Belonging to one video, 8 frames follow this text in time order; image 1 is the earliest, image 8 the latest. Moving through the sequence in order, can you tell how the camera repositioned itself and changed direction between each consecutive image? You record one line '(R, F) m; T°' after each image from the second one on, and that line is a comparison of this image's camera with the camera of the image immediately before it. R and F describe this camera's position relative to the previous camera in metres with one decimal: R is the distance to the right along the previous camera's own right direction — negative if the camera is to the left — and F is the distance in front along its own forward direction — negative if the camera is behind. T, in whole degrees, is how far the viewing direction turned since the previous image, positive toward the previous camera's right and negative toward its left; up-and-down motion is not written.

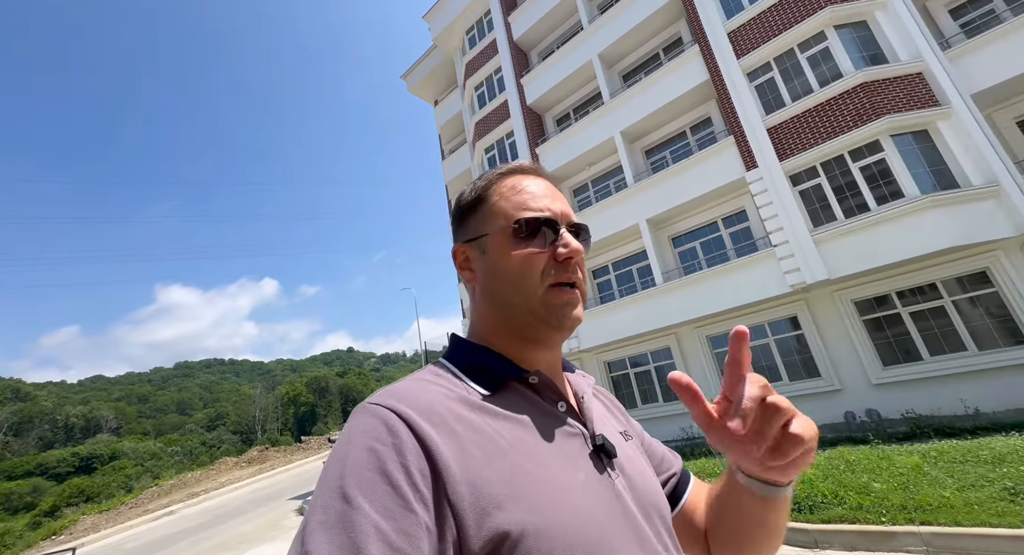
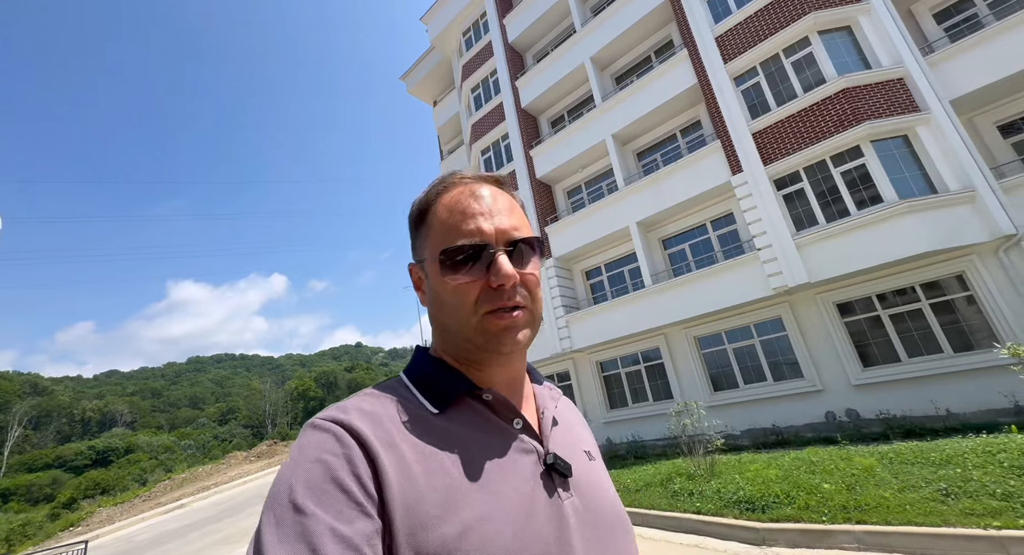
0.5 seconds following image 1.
(+0.4, -0.3) m; -1°
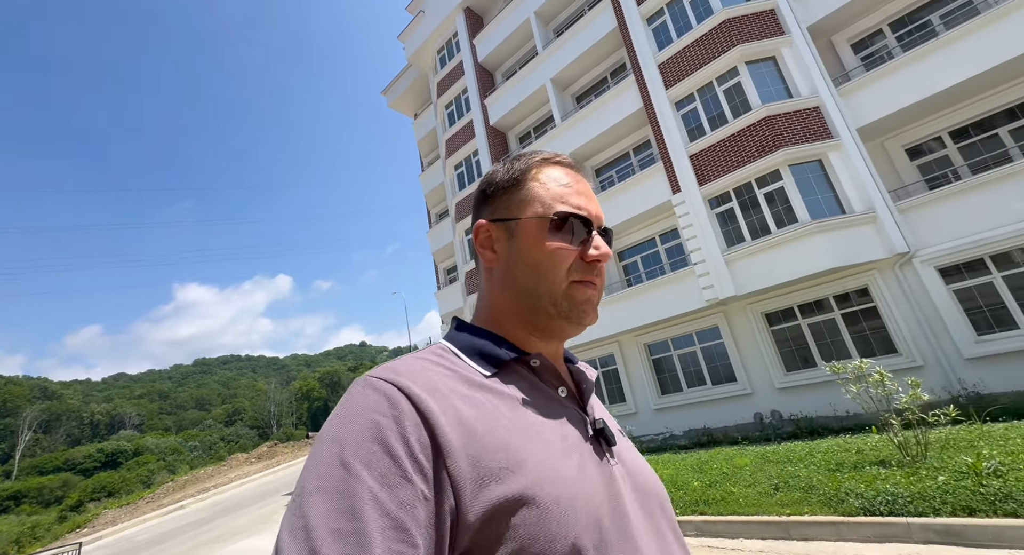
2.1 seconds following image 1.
(+1.2, -0.9) m; 0°
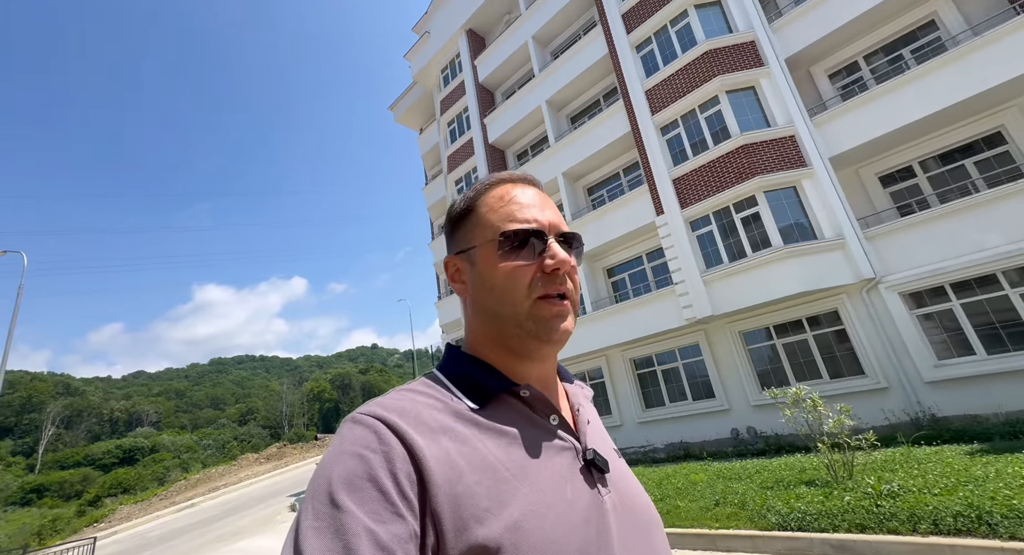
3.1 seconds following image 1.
(+0.6, -0.6) m; -2°
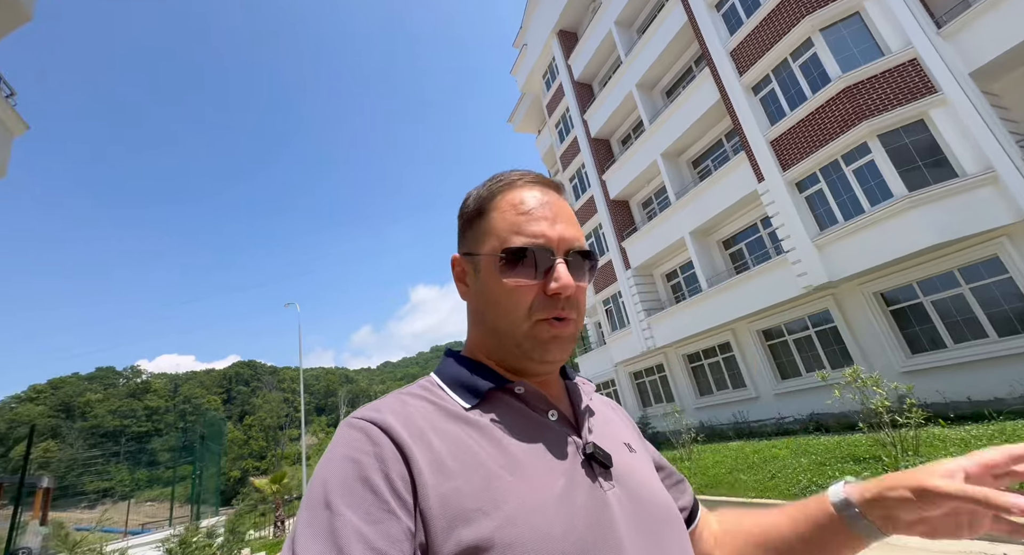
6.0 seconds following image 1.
(+2.1, -1.3) m; -23°
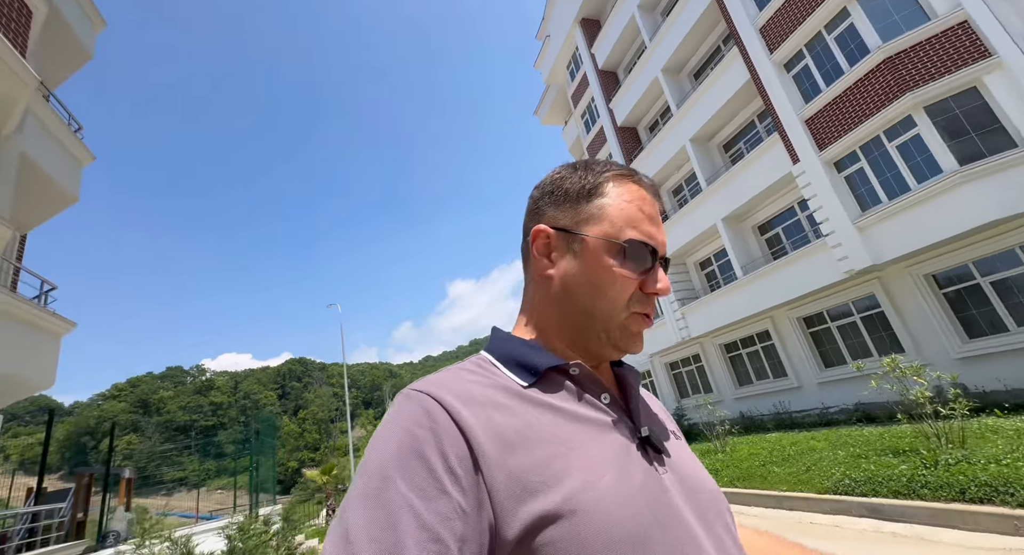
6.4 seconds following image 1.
(+0.2, -0.1) m; -5°
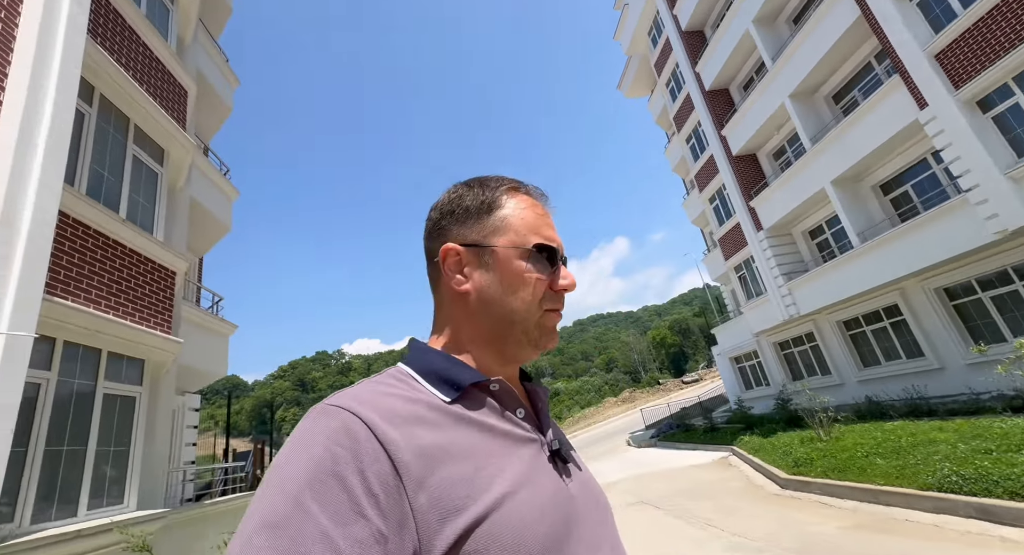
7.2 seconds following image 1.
(+0.6, -0.3) m; -14°
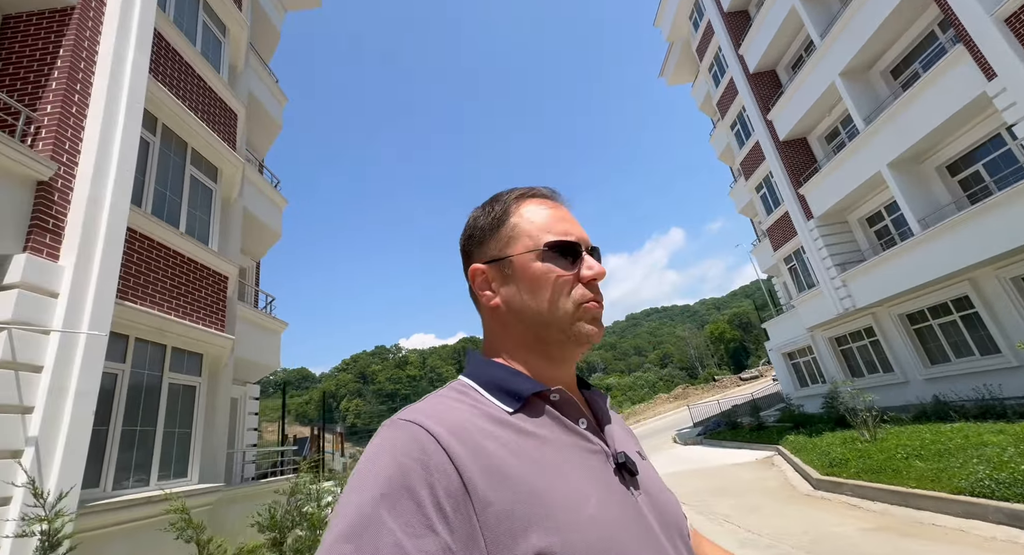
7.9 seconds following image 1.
(+0.5, -0.2) m; -7°
